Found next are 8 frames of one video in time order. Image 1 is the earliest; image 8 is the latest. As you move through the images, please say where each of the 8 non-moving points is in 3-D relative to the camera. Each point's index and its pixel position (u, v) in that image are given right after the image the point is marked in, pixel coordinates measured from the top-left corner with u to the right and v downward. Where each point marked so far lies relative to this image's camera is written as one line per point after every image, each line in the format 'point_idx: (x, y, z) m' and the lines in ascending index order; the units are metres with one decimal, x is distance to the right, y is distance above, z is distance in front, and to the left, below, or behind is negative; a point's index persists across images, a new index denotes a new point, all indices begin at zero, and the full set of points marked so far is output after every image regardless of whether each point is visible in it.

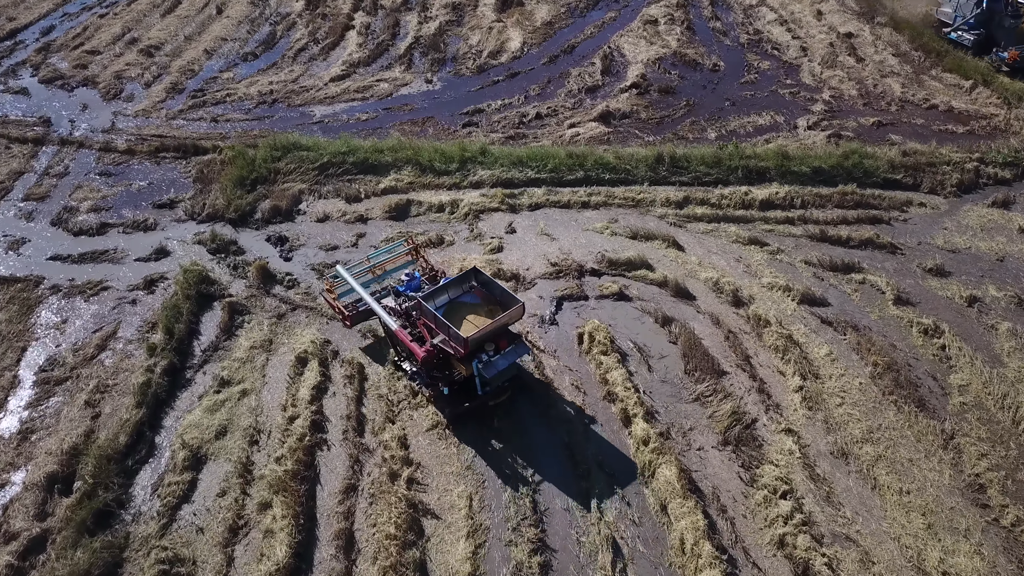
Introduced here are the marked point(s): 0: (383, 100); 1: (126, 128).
0: (-2.5, +3.6, +15.9) m
1: (-7.1, +2.9, +15.0) m
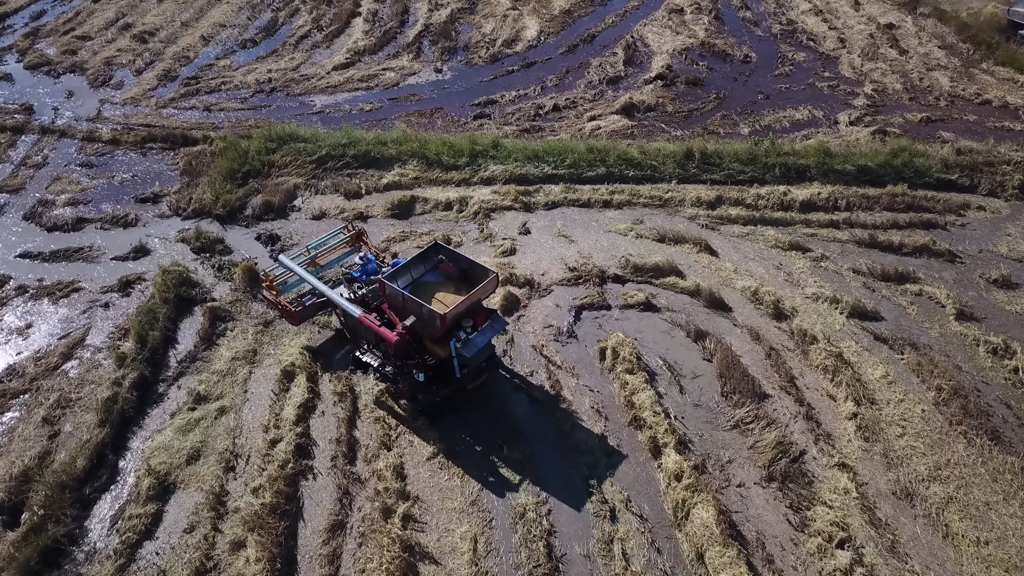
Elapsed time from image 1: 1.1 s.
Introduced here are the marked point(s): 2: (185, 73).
0: (-2.2, +3.6, +14.8) m
1: (-6.8, +2.9, +14.0) m
2: (-6.2, +4.1, +15.5) m
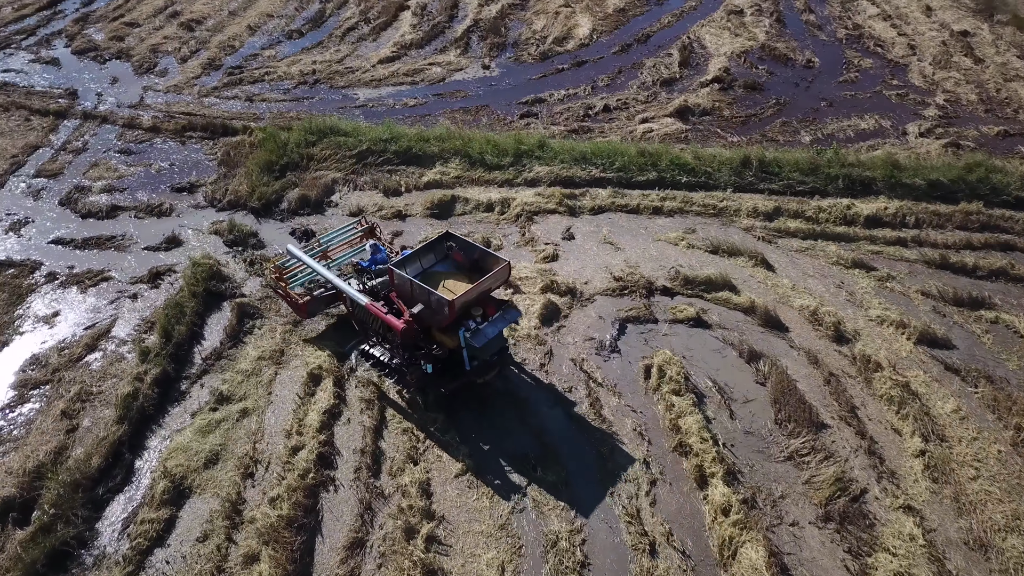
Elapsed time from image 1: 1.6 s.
0: (-1.4, +3.6, +14.4) m
1: (-6.0, +3.1, +13.8) m
2: (-5.2, +4.2, +15.3) m
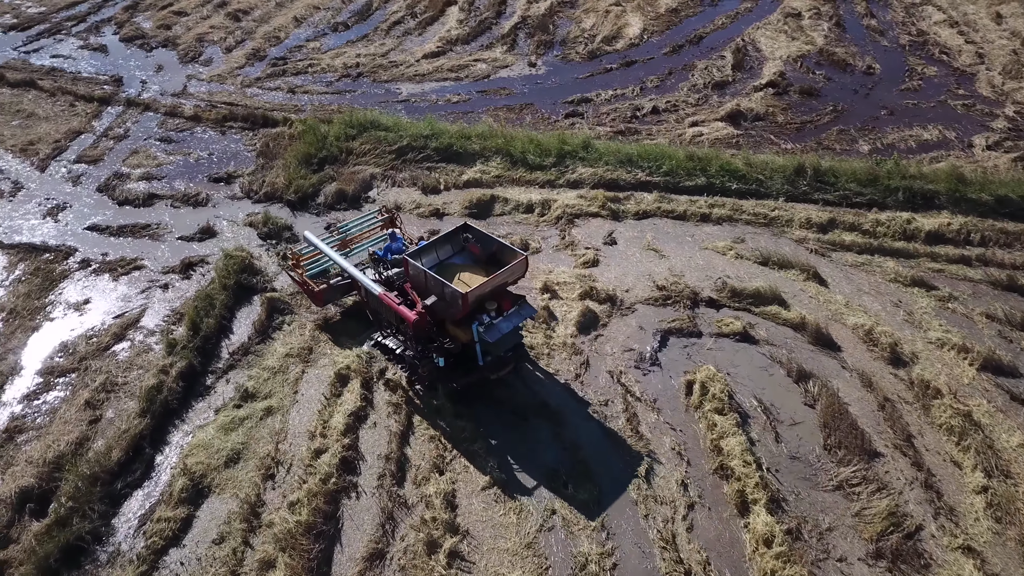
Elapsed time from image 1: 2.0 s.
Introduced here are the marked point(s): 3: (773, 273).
0: (-0.6, +3.5, +14.1) m
1: (-5.2, +3.3, +13.7) m
2: (-4.4, +4.3, +15.2) m
3: (+3.0, +0.2, +9.4) m
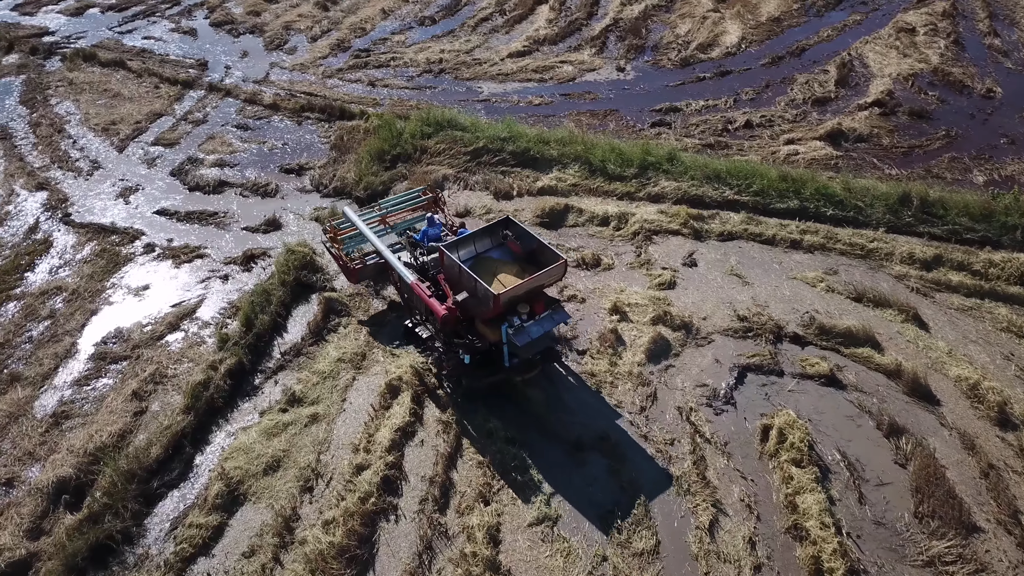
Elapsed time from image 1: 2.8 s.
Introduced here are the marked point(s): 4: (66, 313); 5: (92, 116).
0: (+0.8, +3.4, +13.6) m
1: (-3.9, +3.4, +13.6) m
2: (-2.8, +4.4, +14.9) m
3: (+3.7, -0.2, +8.6) m
4: (-4.7, -0.3, +8.7) m
5: (-6.4, +2.6, +12.5) m
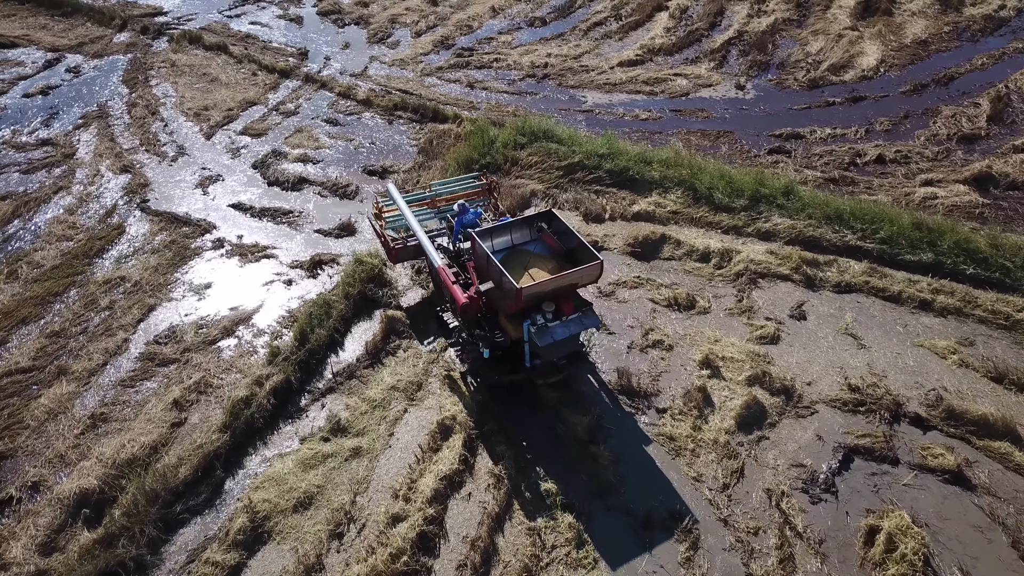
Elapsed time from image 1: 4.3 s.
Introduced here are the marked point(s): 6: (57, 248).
0: (+2.5, +2.9, +12.5) m
1: (-2.2, +3.4, +13.1) m
2: (-0.9, +4.3, +14.3) m
3: (+4.4, -0.9, +7.2) m
4: (-4.0, -0.2, +8.4) m
5: (-4.9, +2.8, +12.3) m
6: (-5.1, +0.5, +9.3) m
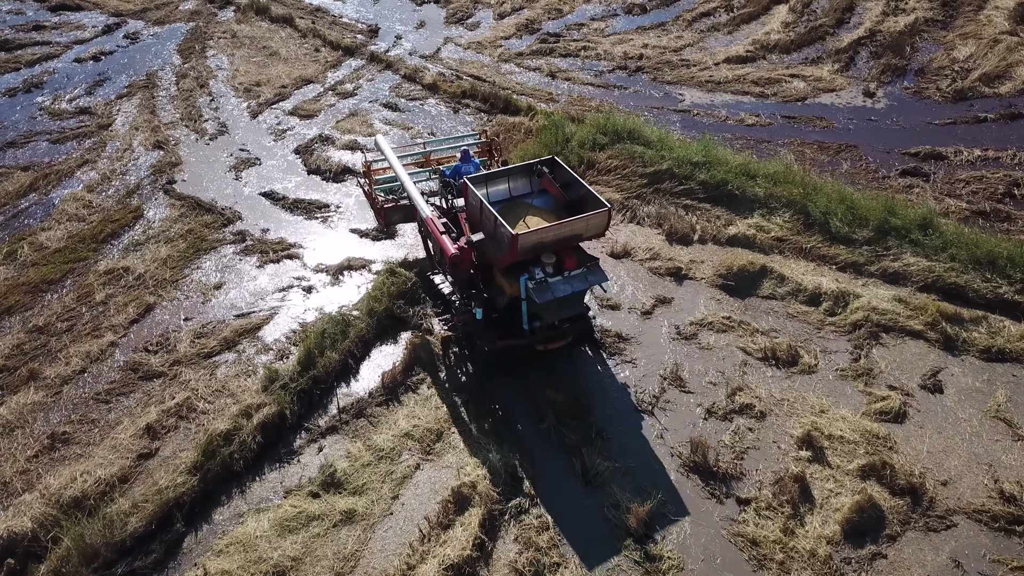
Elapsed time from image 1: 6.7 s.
0: (+3.6, +2.4, +10.7) m
1: (-0.9, +3.3, +11.7) m
2: (+0.6, +4.0, +12.8) m
3: (+4.6, -1.6, +5.2) m
4: (-3.5, -0.1, +7.3) m
5: (-3.7, +2.9, +11.3) m
6: (-4.5, +0.6, +8.3) m
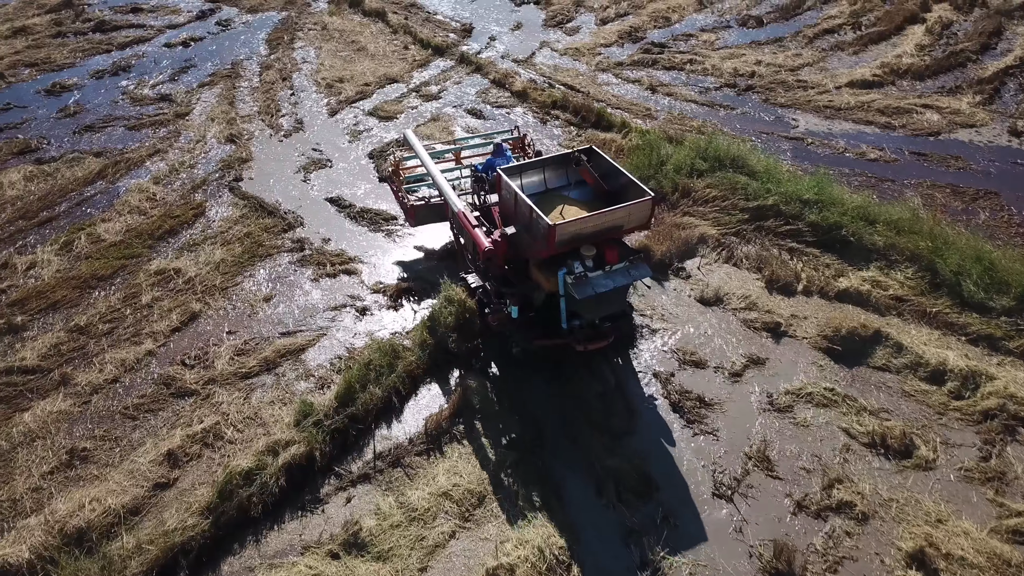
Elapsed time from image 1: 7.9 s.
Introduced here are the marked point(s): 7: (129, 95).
0: (+4.7, +1.7, +9.5) m
1: (+0.4, +3.0, +11.0) m
2: (+2.1, +3.6, +11.9) m
3: (+4.8, -2.3, +4.0) m
4: (-2.9, -0.2, +6.8) m
5: (-2.5, +2.9, +10.8) m
6: (-3.7, +0.6, +7.9) m
7: (-4.7, +2.4, +10.2) m
